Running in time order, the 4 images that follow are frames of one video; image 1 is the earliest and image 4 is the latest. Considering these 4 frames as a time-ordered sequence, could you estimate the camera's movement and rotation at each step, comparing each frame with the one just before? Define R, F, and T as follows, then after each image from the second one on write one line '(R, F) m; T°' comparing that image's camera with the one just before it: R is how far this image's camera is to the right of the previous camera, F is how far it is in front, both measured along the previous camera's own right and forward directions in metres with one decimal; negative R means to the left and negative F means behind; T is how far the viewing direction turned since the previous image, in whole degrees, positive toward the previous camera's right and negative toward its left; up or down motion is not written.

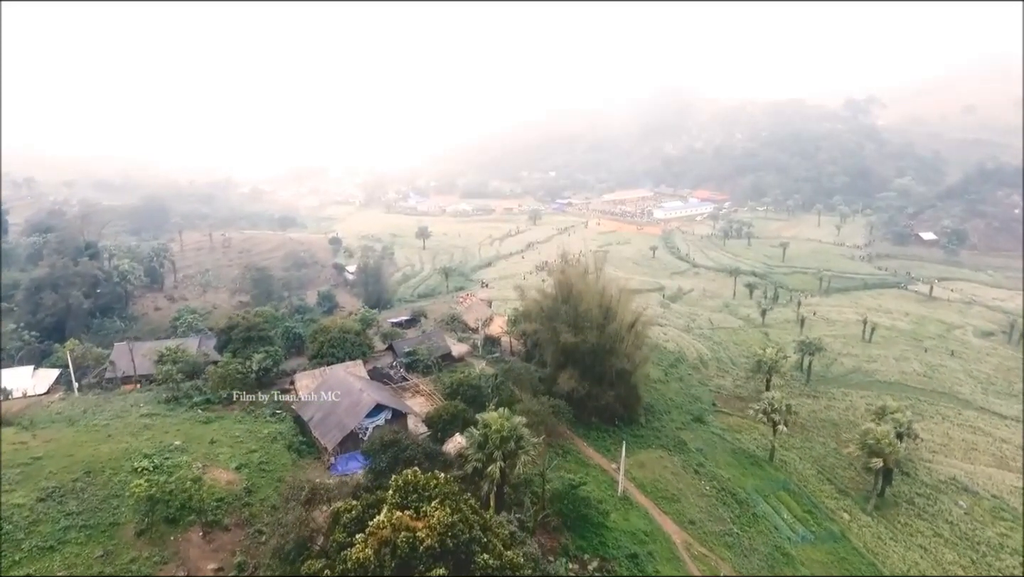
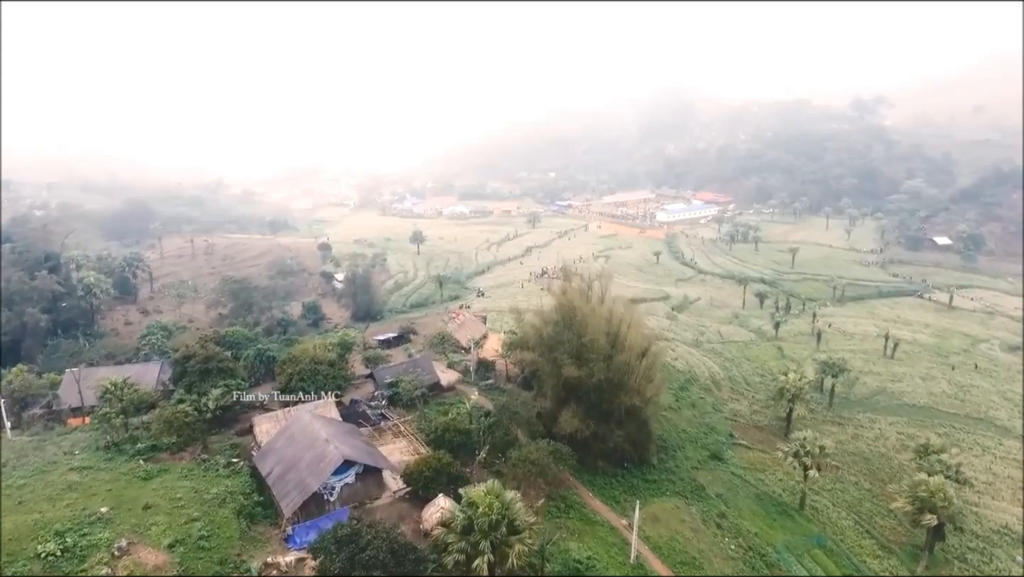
(+0.2, +3.2) m; 0°
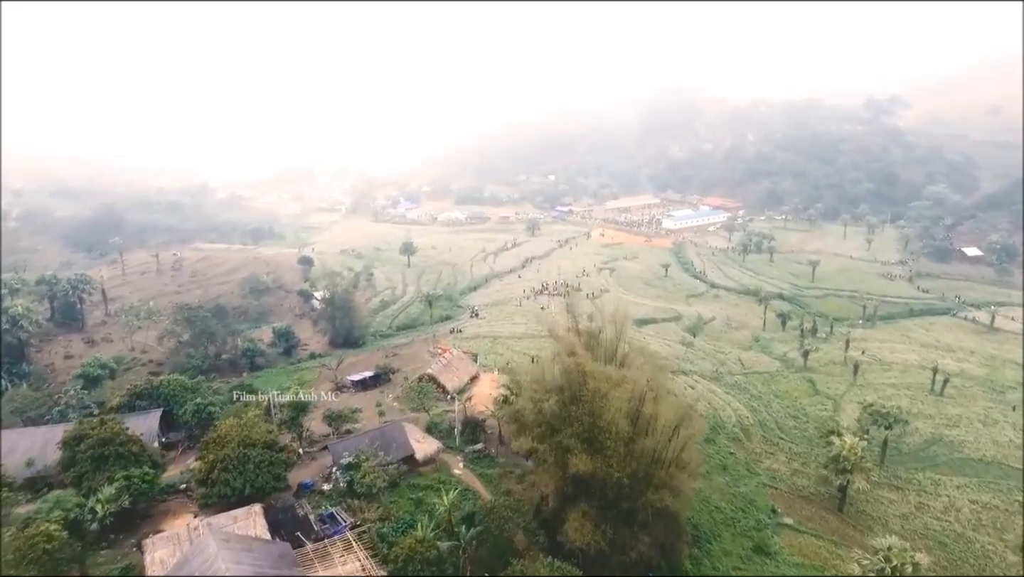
(+0.2, +5.5) m; 0°
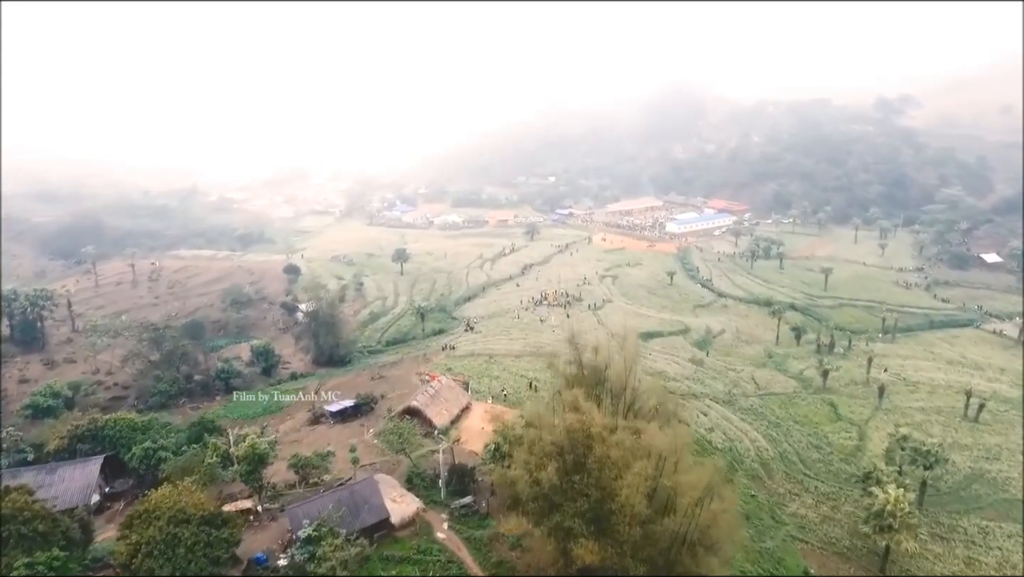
(+0.2, +3.2) m; 0°
